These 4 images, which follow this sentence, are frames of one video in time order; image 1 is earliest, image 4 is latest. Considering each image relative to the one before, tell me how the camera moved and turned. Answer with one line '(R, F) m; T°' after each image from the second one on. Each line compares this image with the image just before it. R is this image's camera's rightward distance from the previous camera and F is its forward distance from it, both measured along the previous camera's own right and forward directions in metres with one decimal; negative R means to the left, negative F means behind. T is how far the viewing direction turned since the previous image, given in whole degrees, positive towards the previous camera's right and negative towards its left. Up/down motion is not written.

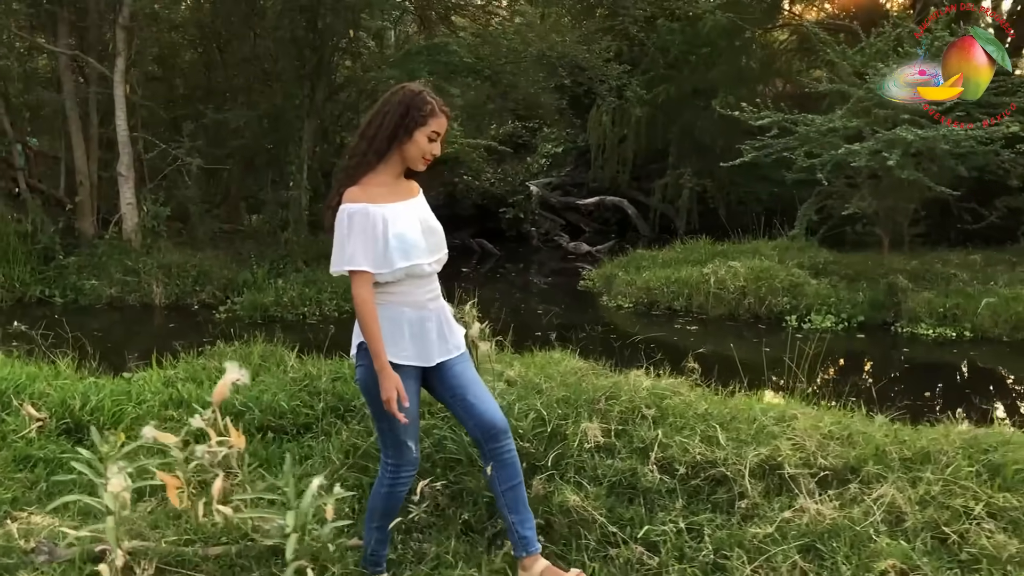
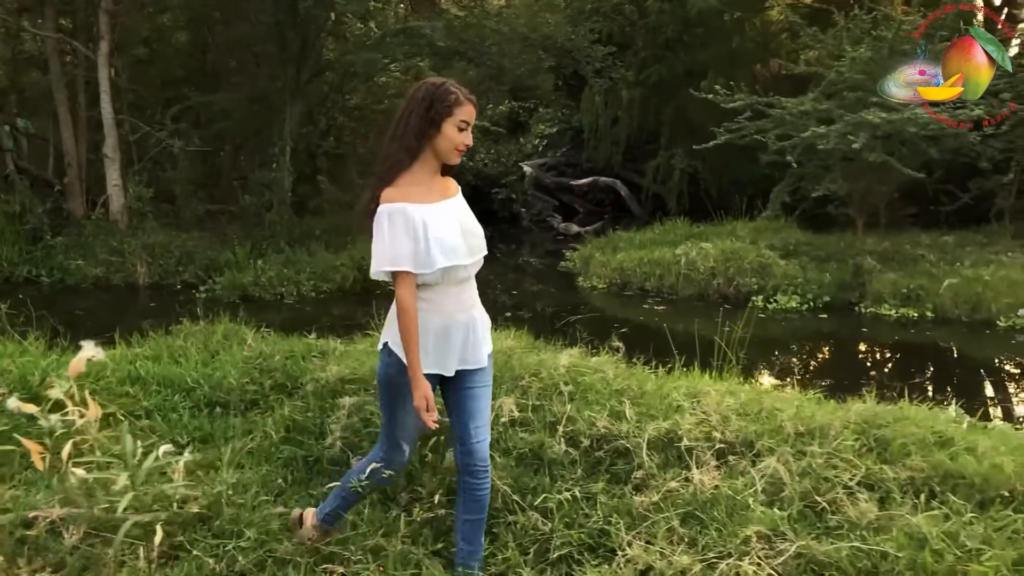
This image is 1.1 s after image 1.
(+0.3, -0.2) m; -1°
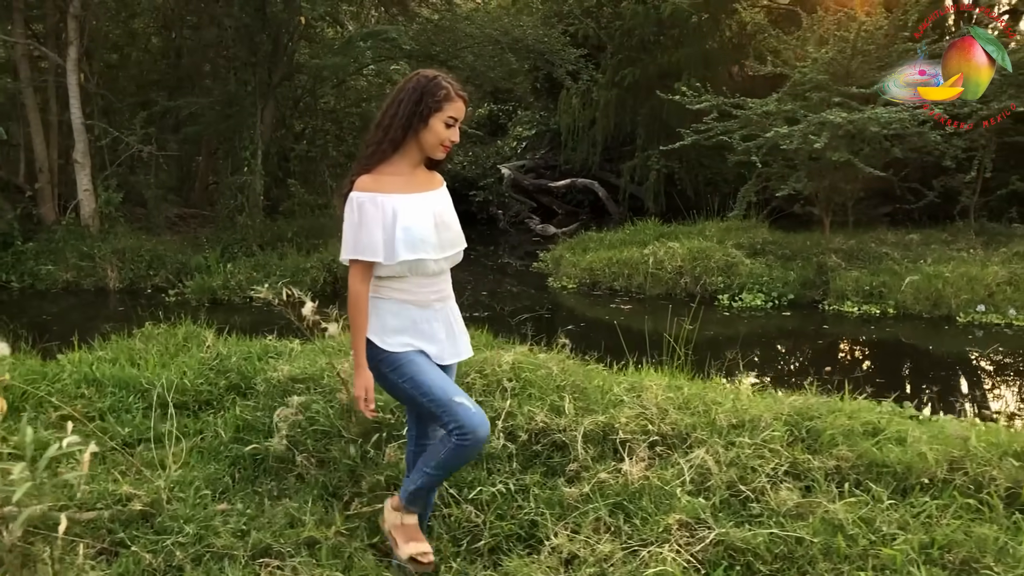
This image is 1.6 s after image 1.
(+0.1, -0.1) m; +1°
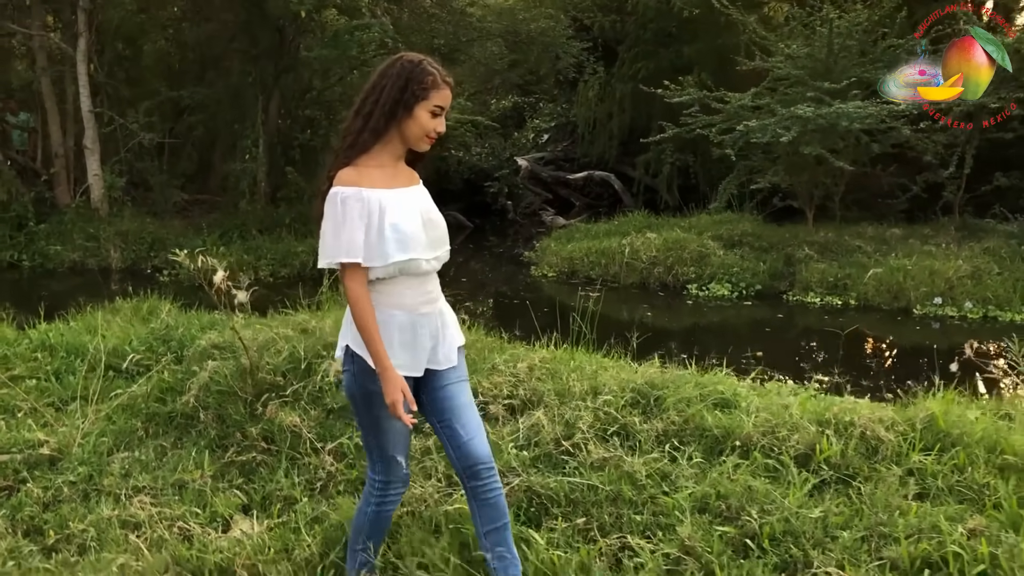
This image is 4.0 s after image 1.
(+0.6, -0.3) m; -3°
